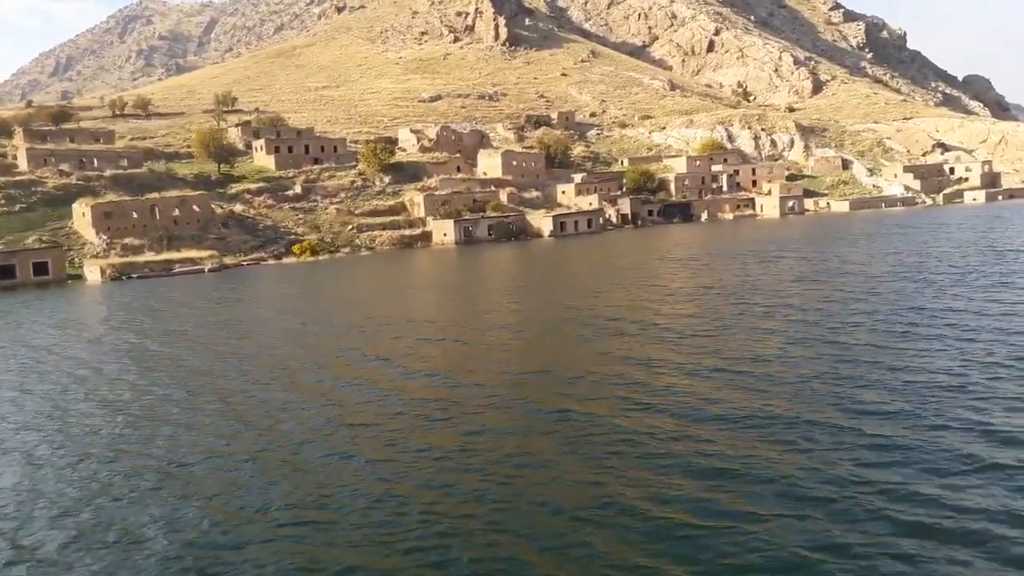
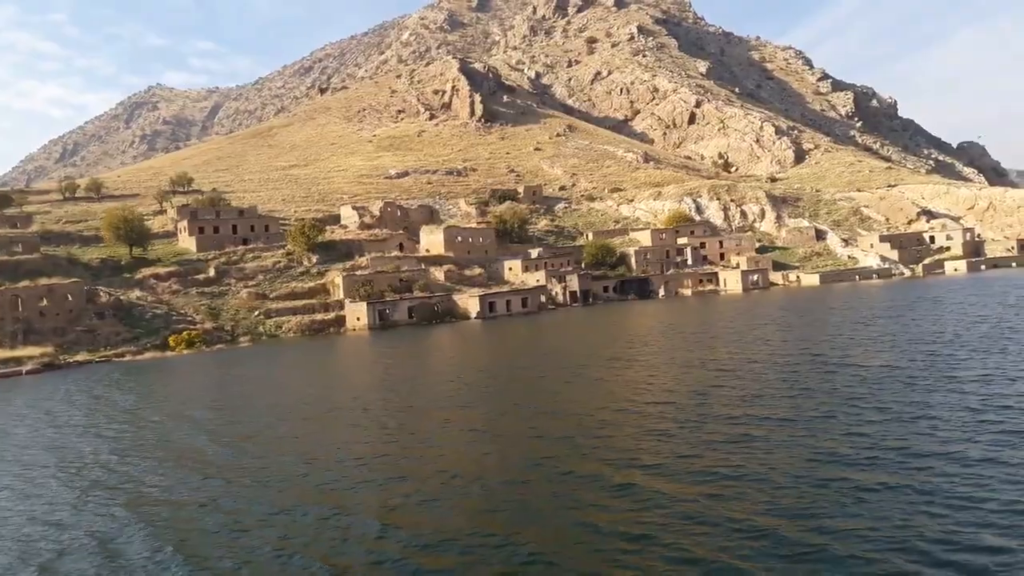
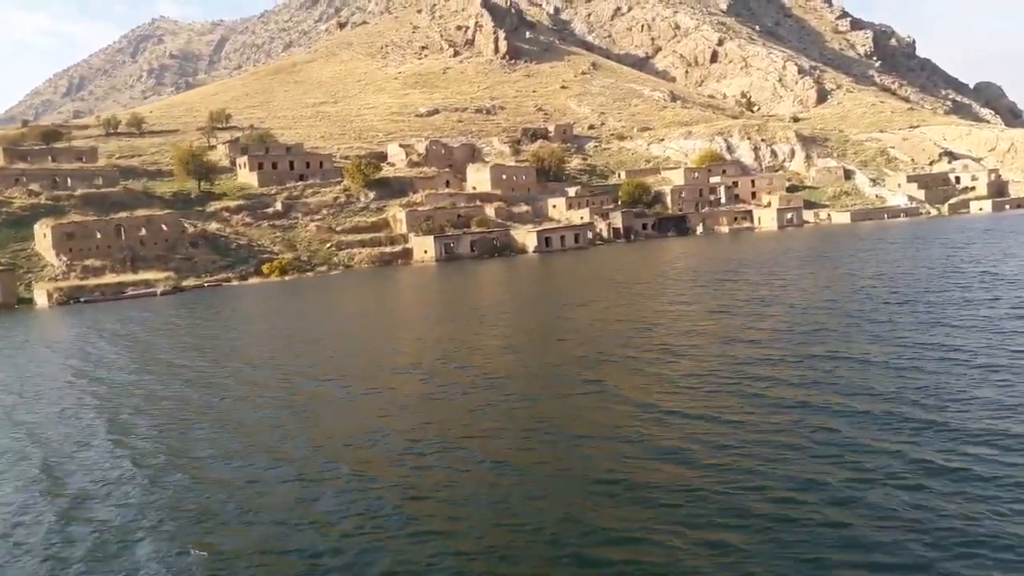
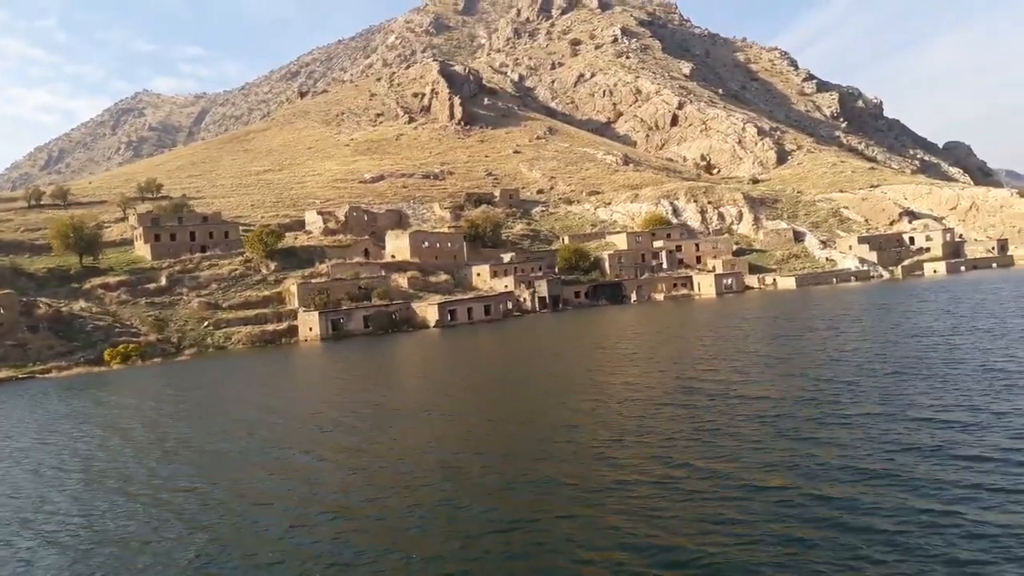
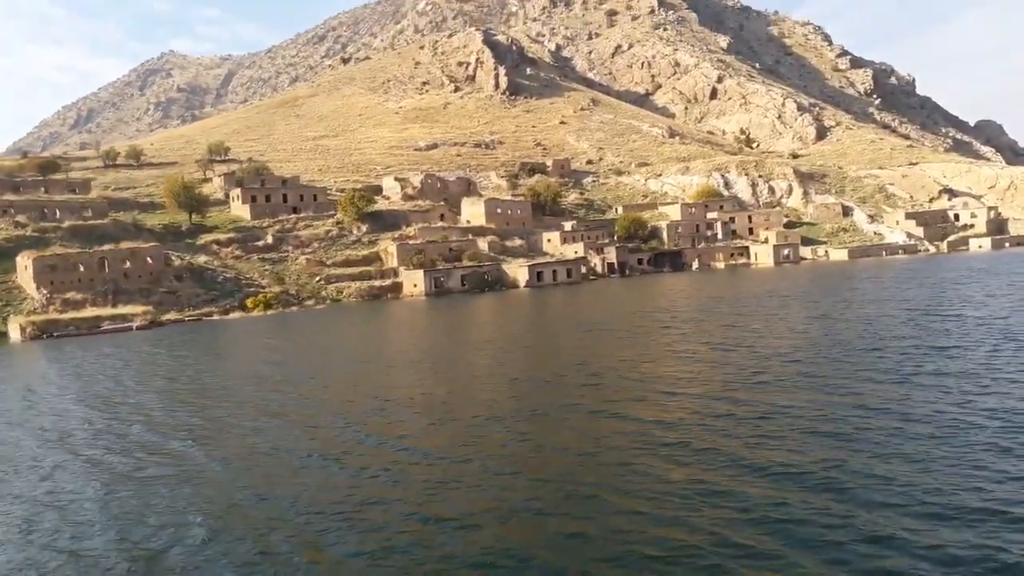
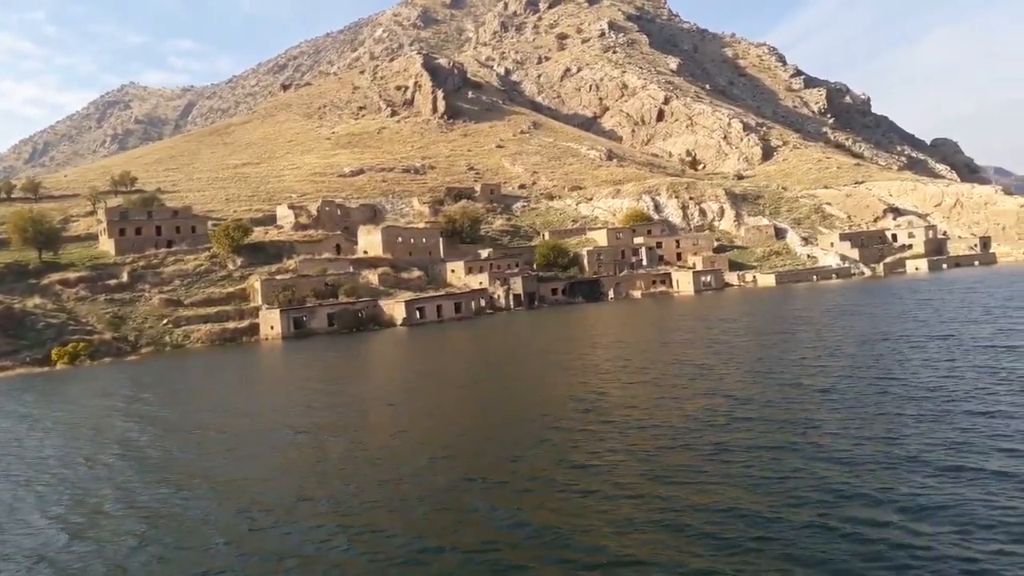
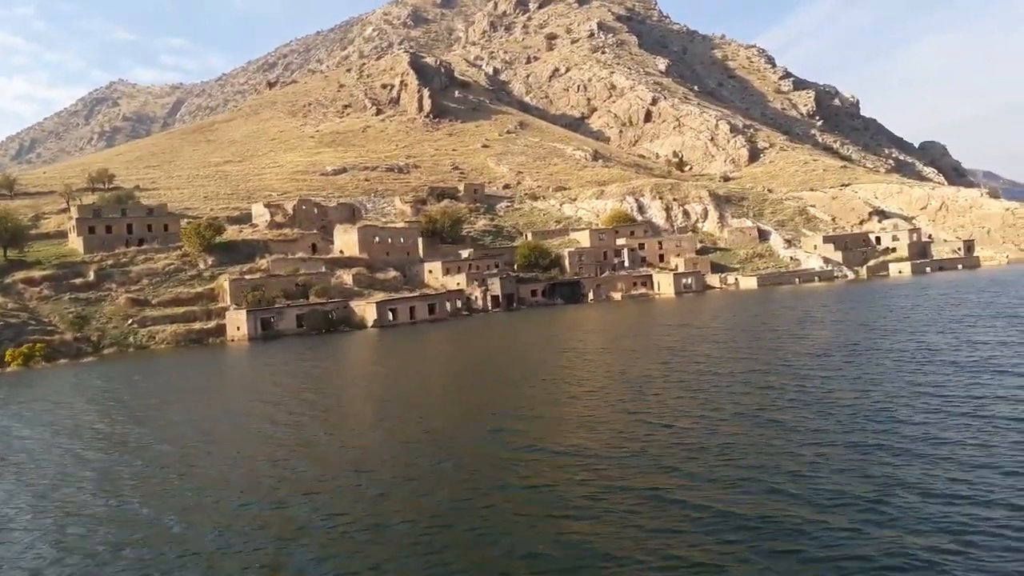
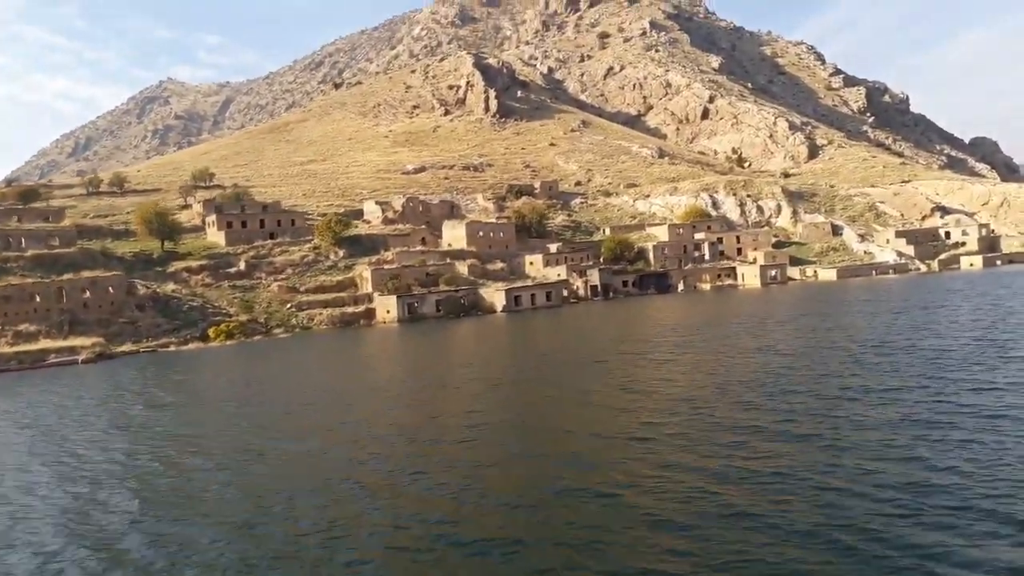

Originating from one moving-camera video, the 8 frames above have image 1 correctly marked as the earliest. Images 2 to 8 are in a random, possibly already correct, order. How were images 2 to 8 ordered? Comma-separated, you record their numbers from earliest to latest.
3, 5, 8, 2, 4, 6, 7
